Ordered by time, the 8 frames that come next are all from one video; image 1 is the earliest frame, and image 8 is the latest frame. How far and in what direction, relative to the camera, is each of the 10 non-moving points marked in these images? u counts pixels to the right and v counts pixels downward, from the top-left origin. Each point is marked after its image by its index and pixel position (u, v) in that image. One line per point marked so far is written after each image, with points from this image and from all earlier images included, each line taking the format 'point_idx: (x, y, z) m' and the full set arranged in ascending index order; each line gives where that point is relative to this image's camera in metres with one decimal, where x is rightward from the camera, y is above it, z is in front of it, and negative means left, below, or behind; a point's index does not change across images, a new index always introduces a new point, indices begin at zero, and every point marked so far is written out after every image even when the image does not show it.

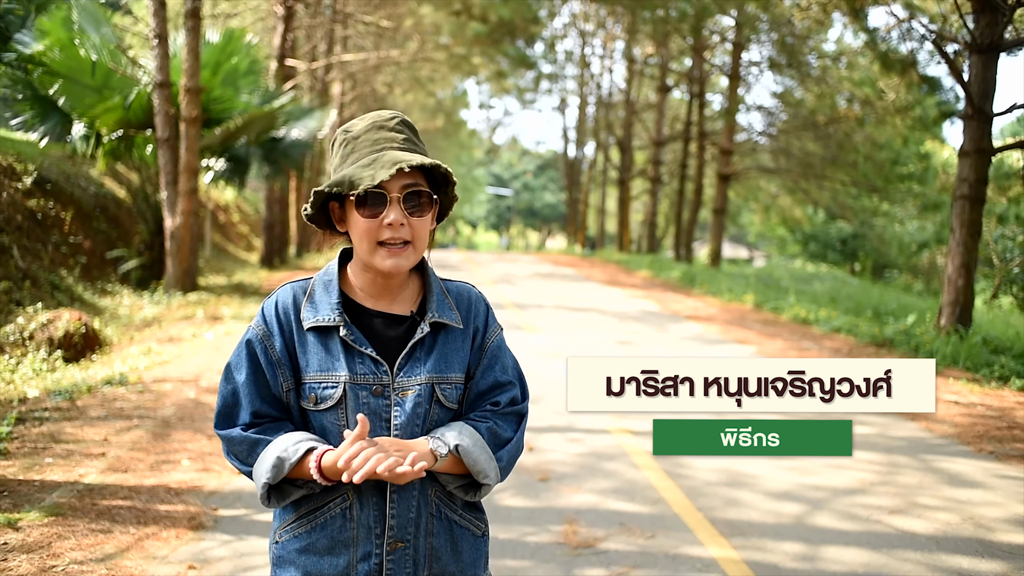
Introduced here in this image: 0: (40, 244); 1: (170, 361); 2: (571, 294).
0: (-6.8, +0.6, +12.8) m
1: (-3.2, -0.7, +8.2) m
2: (+1.0, -0.1, +14.2) m
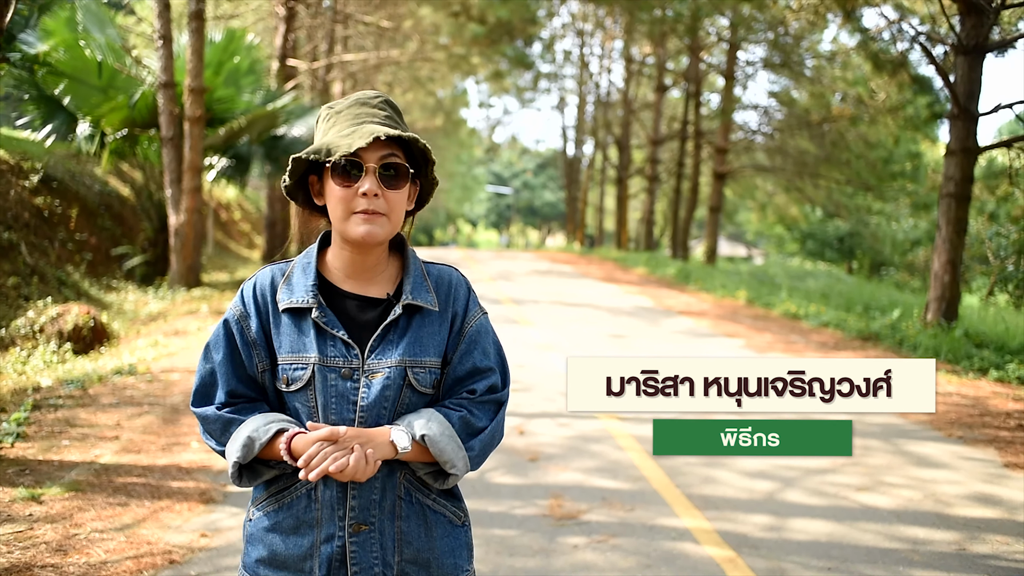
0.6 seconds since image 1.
0: (-6.8, +0.7, +13.1) m
1: (-3.2, -0.6, +8.5) m
2: (+0.9, 0.0, +14.5) m
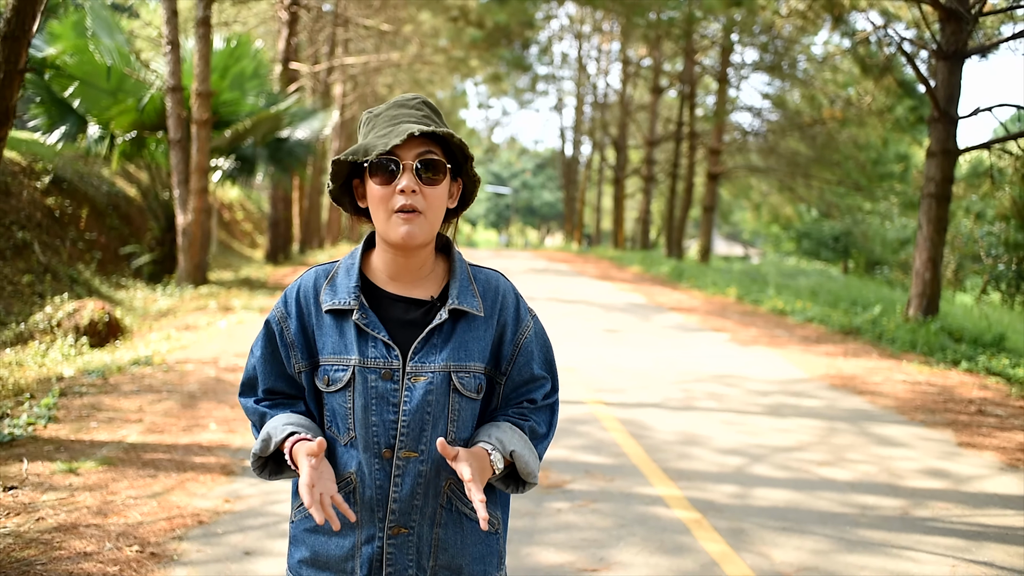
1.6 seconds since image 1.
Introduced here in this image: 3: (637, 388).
0: (-6.9, +0.7, +13.5) m
1: (-3.3, -0.6, +9.0) m
2: (+0.9, 0.0, +14.9) m
3: (+1.0, -0.8, +6.9) m
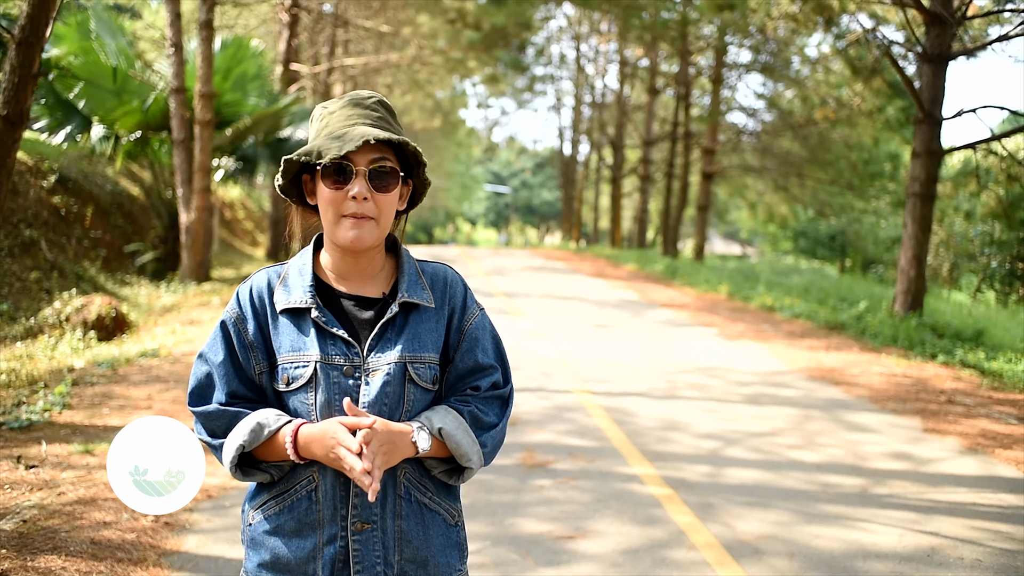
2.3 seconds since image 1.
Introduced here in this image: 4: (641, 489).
0: (-7.0, +0.8, +13.8) m
1: (-3.3, -0.5, +9.3) m
2: (+0.8, +0.1, +15.3) m
3: (+0.9, -0.7, +7.2) m
4: (+0.6, -1.0, +4.4) m
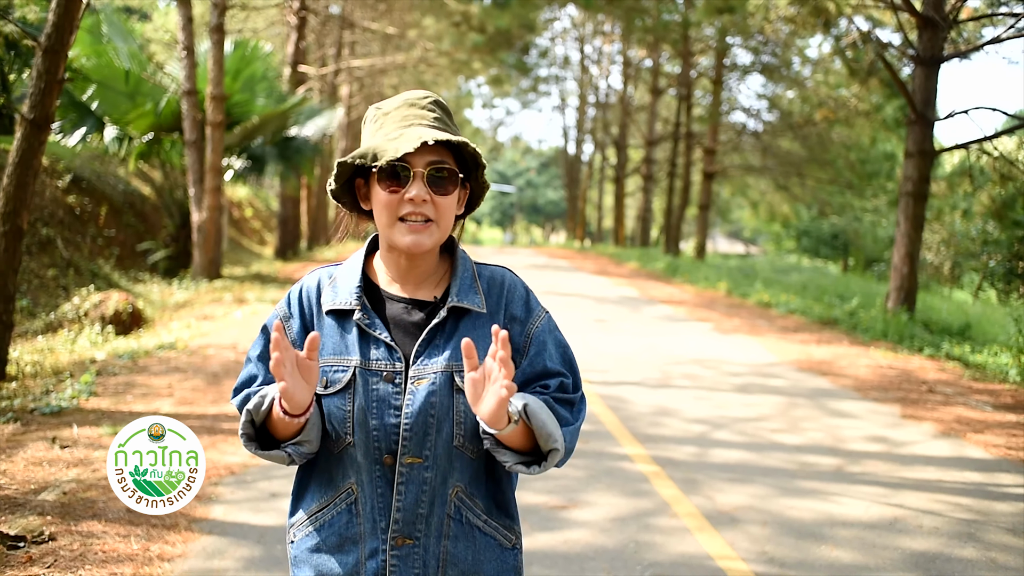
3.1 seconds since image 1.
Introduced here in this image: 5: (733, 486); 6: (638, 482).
0: (-6.9, +0.8, +14.2) m
1: (-3.3, -0.5, +9.6) m
2: (+0.9, +0.1, +15.6) m
3: (+0.9, -0.7, +7.6) m
4: (+0.6, -0.9, +4.7) m
5: (+1.1, -1.0, +4.5) m
6: (+0.6, -1.0, +4.5) m
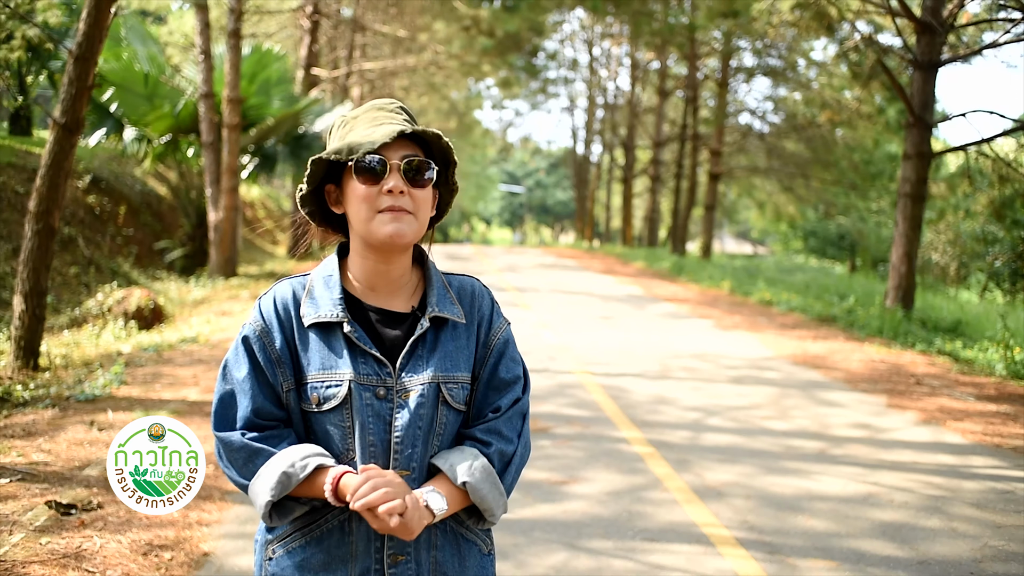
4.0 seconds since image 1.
0: (-6.8, +0.9, +14.7) m
1: (-3.2, -0.4, +10.0) m
2: (+1.0, +0.1, +16.0) m
3: (+1.0, -0.7, +7.9) m
4: (+0.7, -0.9, +5.1) m
5: (+1.1, -1.0, +4.8) m
6: (+0.7, -0.9, +4.8) m
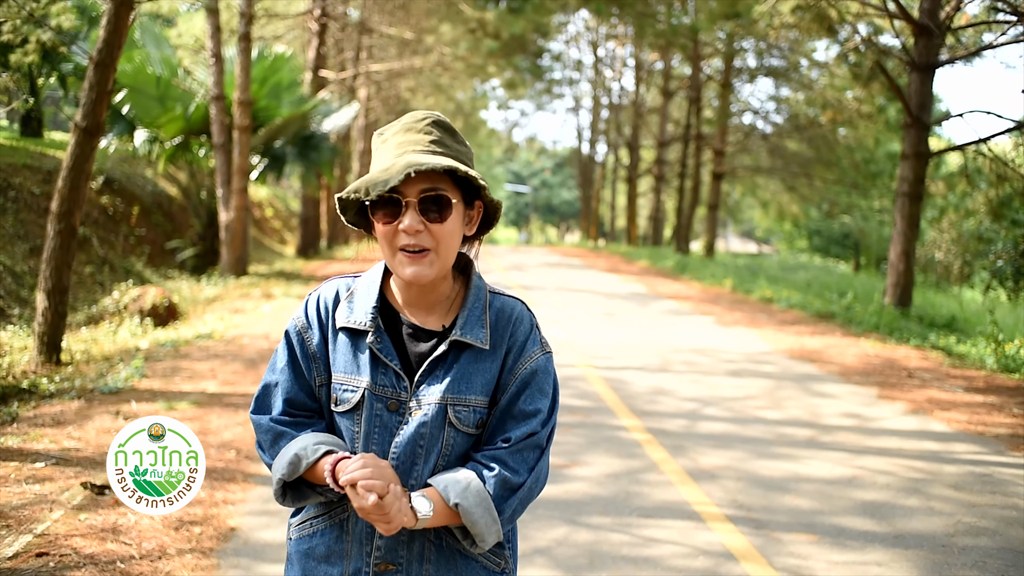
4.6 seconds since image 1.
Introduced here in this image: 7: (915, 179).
0: (-6.7, +0.9, +15.0) m
1: (-3.2, -0.4, +10.3) m
2: (+1.1, +0.2, +16.2) m
3: (+1.0, -0.6, +8.2) m
4: (+0.7, -0.9, +5.4) m
5: (+1.2, -0.9, +5.1) m
6: (+0.7, -0.9, +5.1) m
7: (+5.9, +1.6, +13.0) m
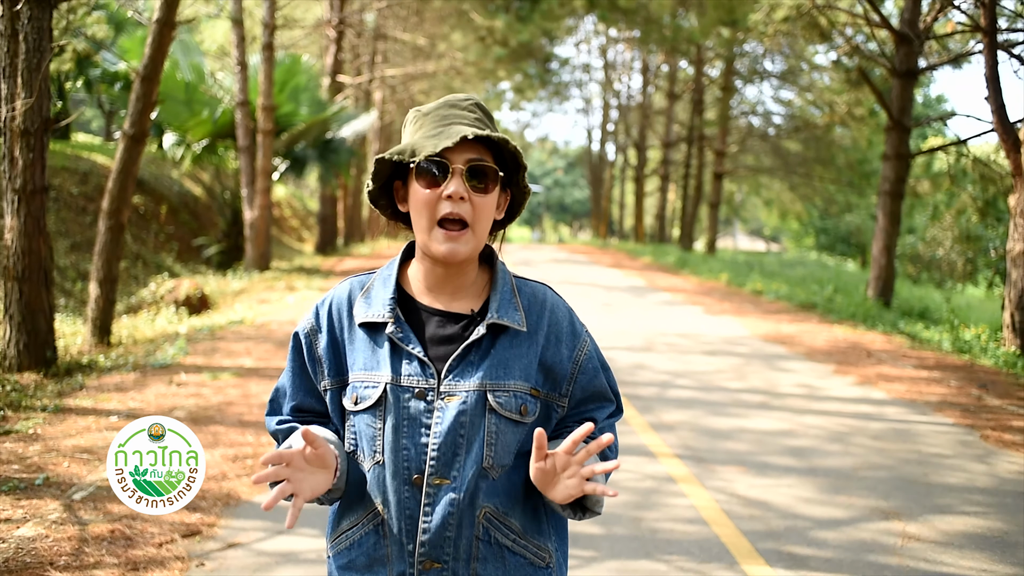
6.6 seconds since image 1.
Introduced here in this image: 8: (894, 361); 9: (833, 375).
0: (-6.6, +1.0, +16.0) m
1: (-3.1, -0.3, +11.3) m
2: (+1.2, +0.3, +17.2) m
3: (+1.0, -0.5, +9.1) m
4: (+0.7, -0.8, +6.3) m
5: (+1.1, -0.8, +6.0) m
6: (+0.6, -0.8, +6.0) m
7: (+6.0, +1.7, +13.9) m
8: (+3.6, -0.7, +8.4) m
9: (+2.7, -0.7, +7.5) m
